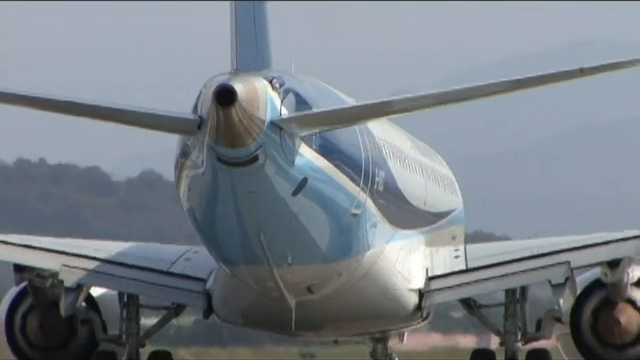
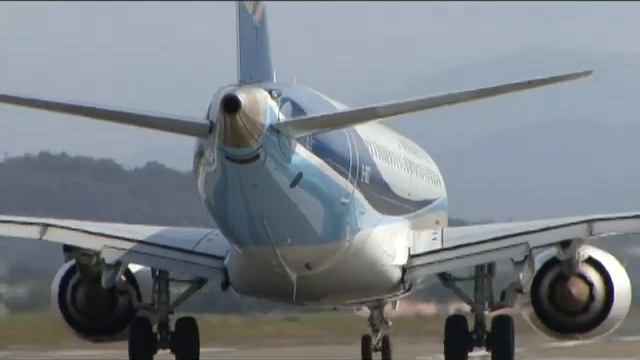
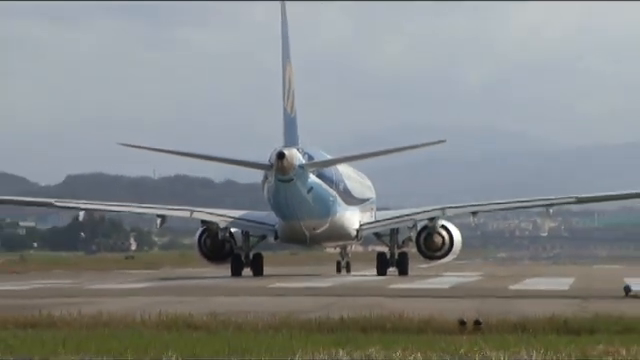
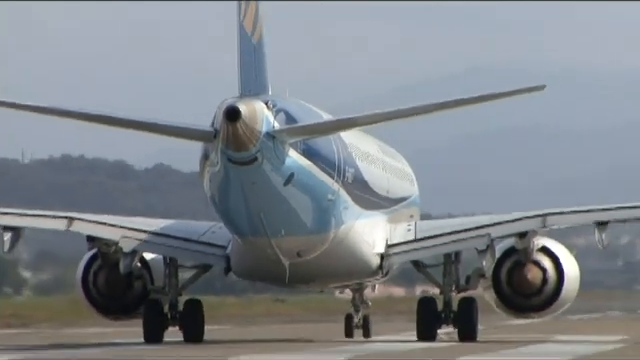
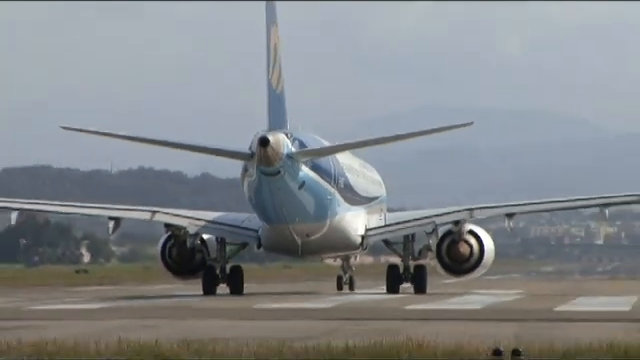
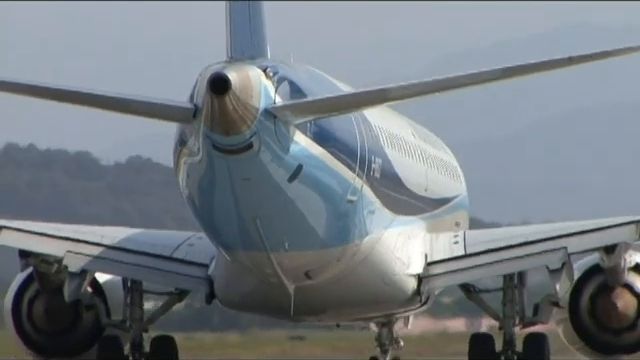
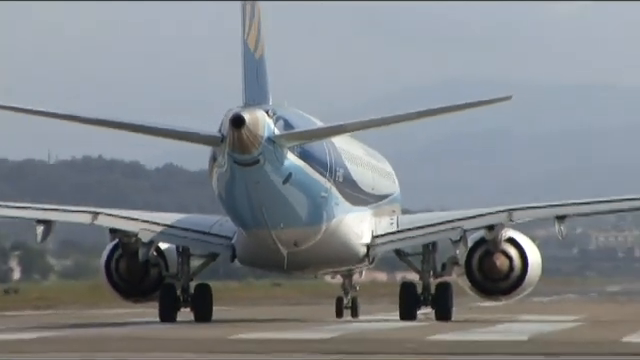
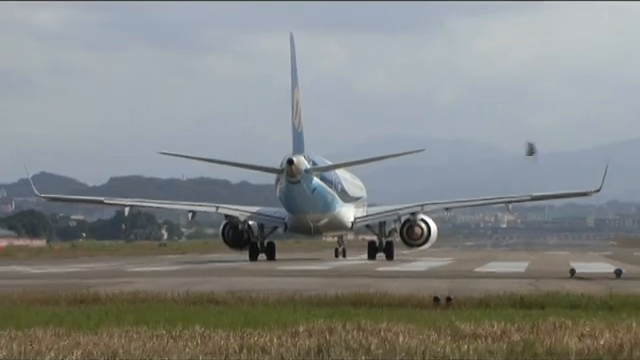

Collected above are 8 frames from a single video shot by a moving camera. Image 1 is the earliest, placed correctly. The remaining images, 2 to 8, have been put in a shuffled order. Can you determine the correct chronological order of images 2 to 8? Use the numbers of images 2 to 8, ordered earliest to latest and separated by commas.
6, 2, 4, 7, 5, 3, 8
